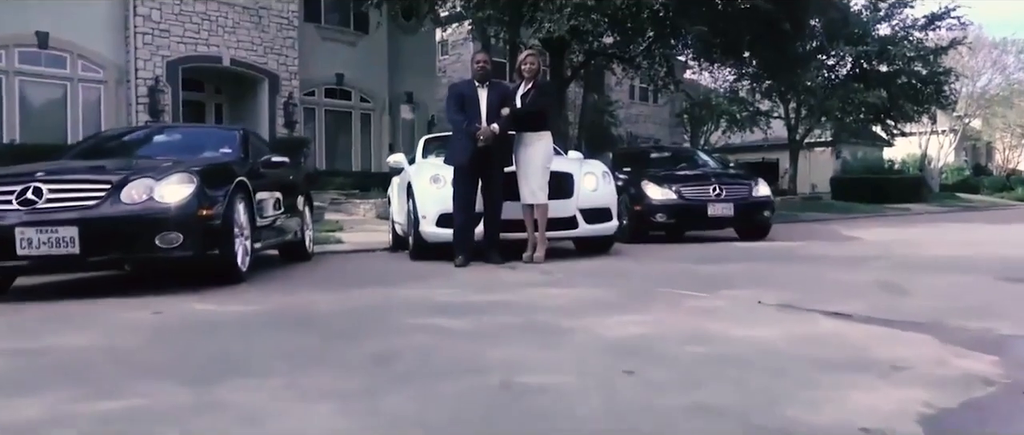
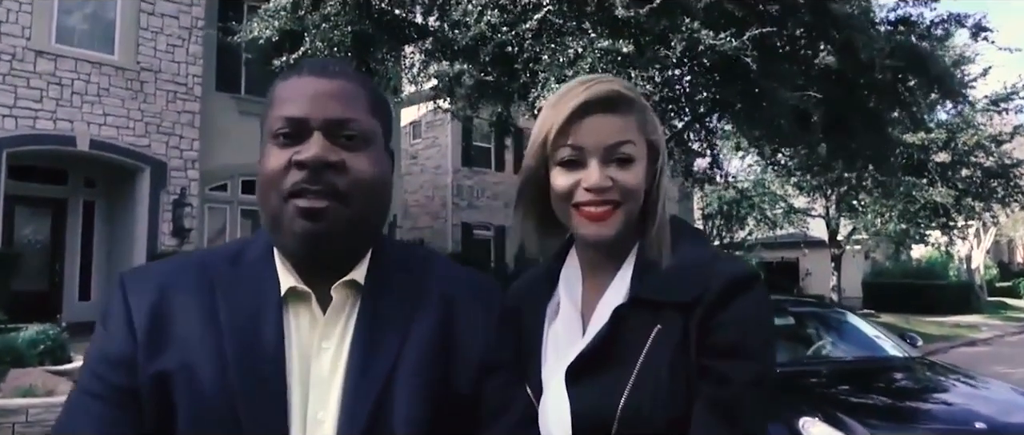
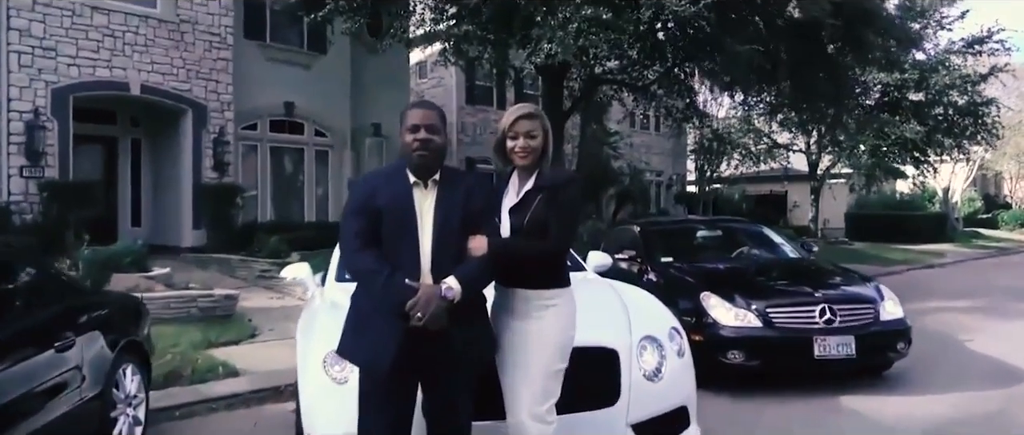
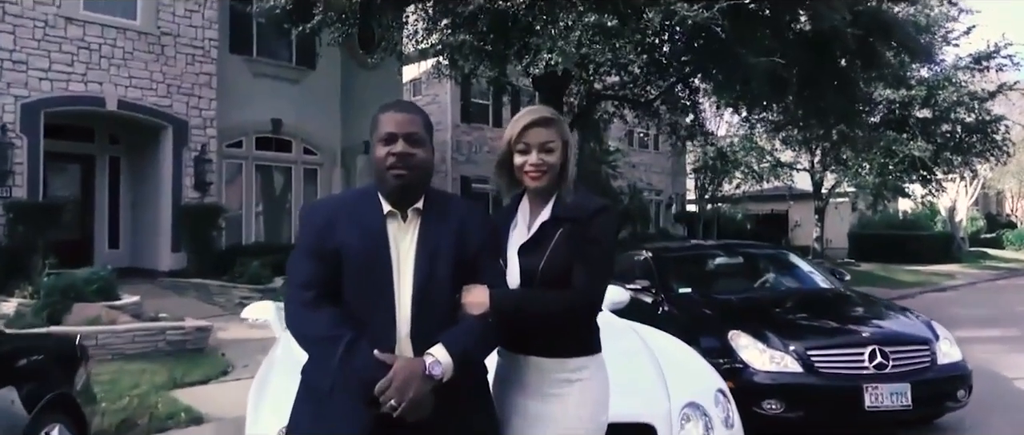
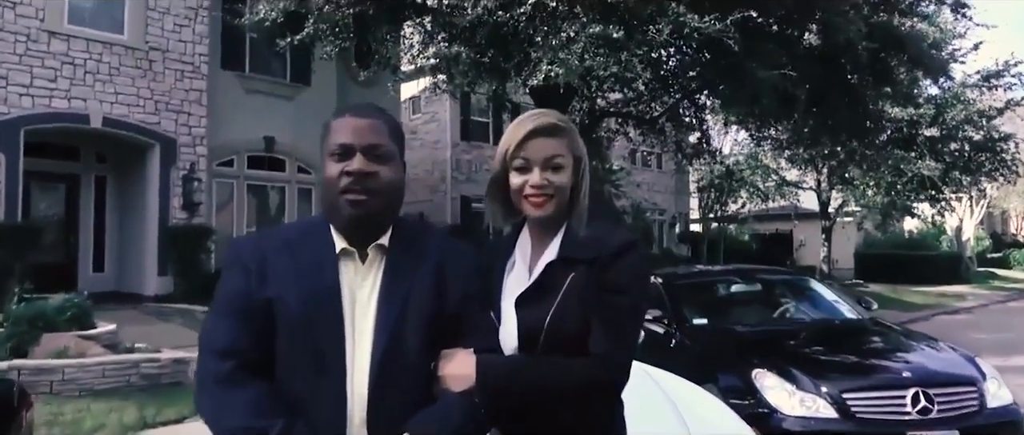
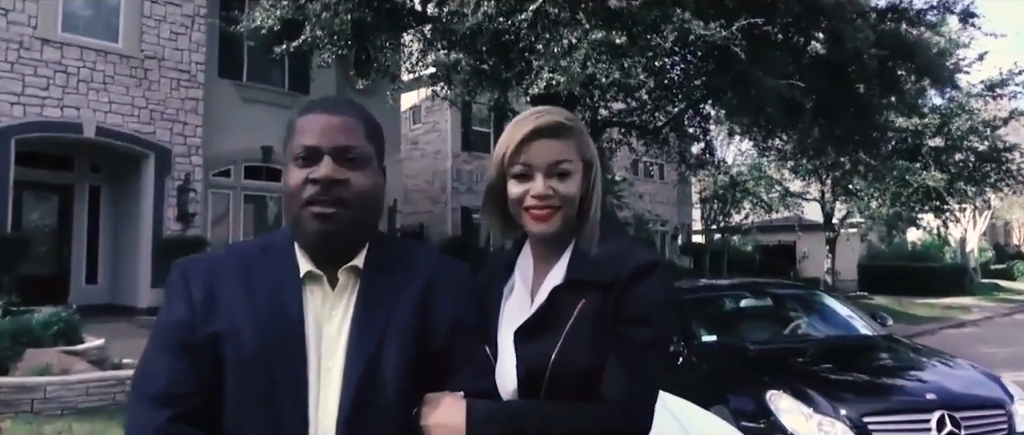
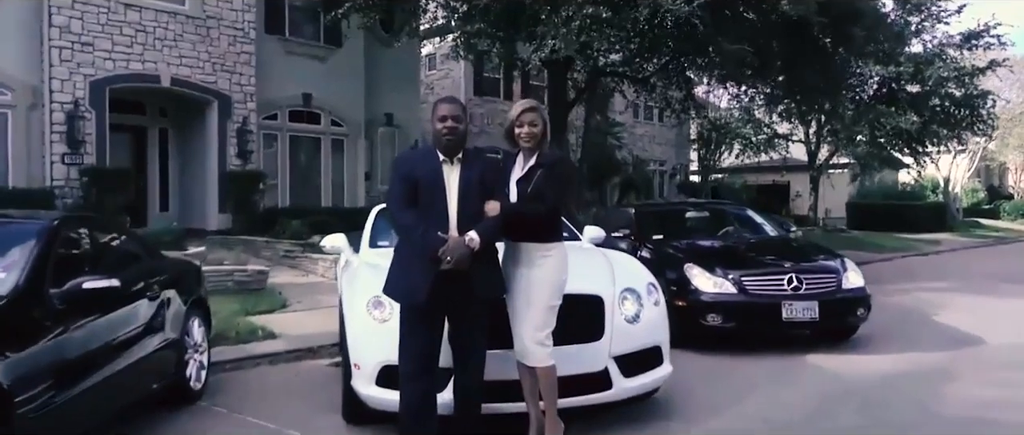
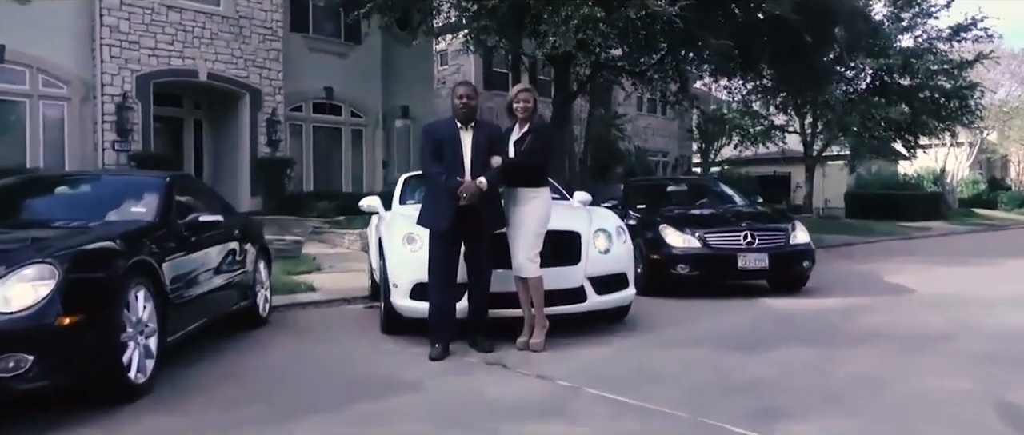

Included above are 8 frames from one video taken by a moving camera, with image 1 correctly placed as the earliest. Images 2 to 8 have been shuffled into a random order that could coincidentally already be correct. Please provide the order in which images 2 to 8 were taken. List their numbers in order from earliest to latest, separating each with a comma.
8, 7, 3, 4, 5, 6, 2
